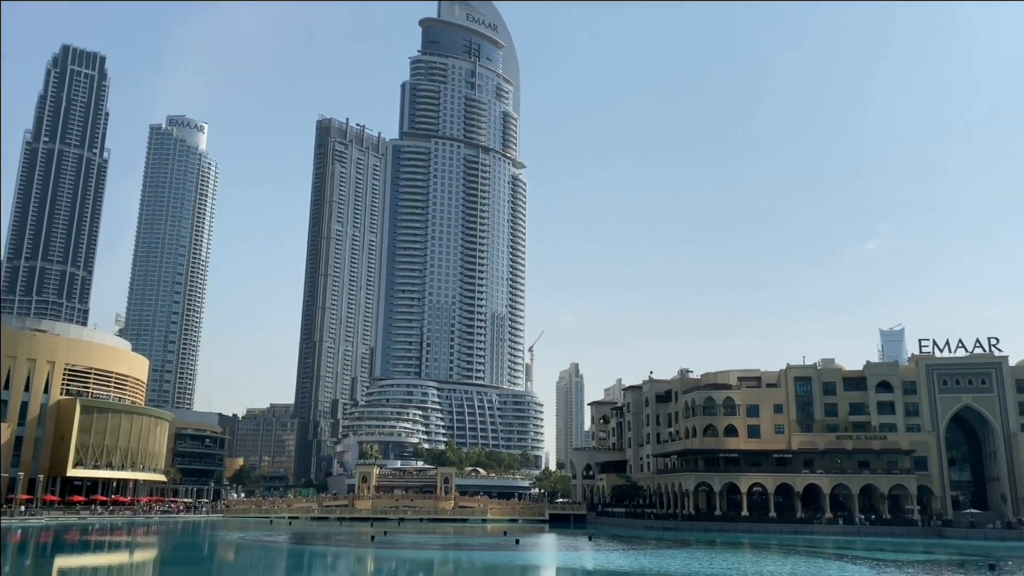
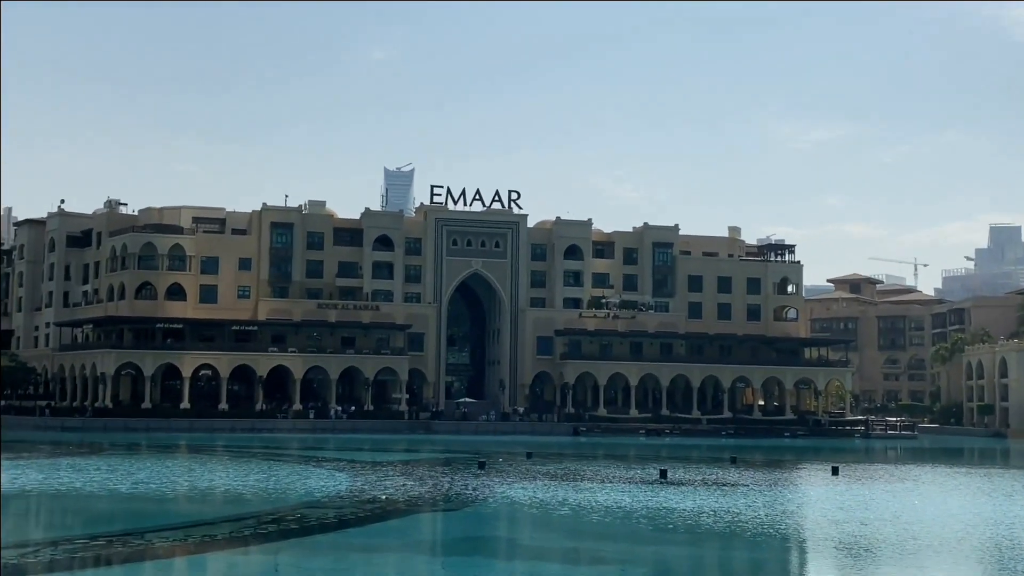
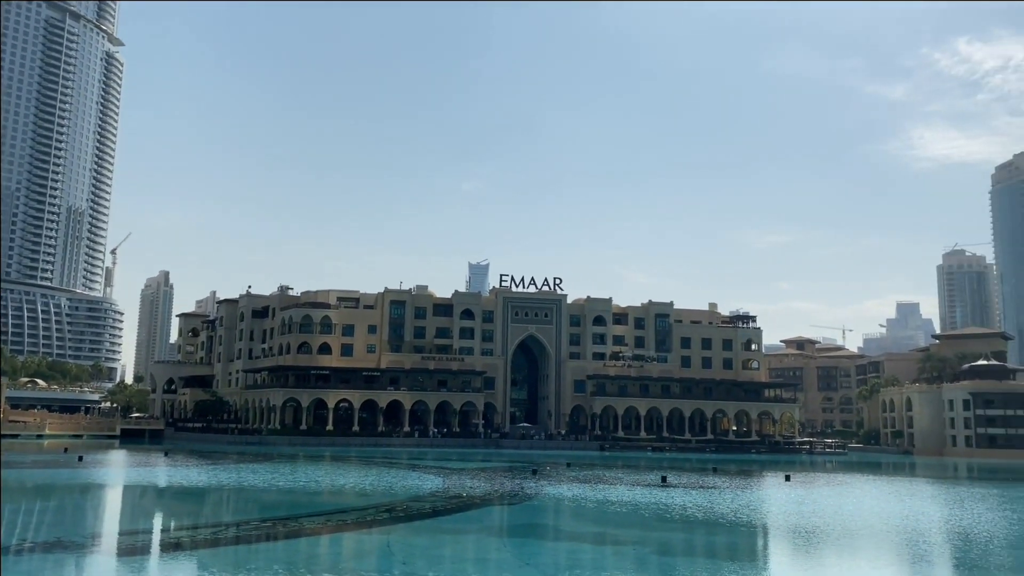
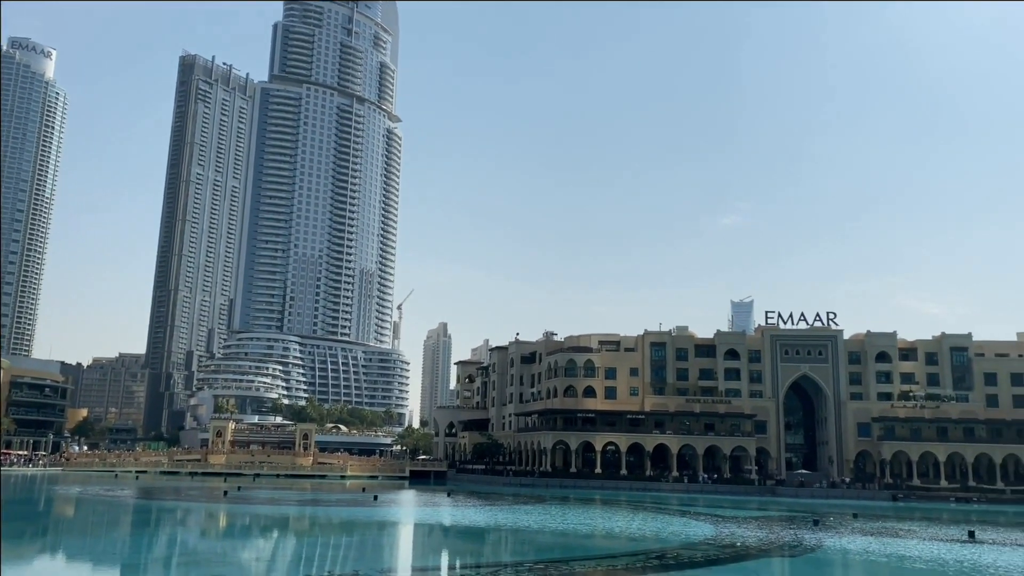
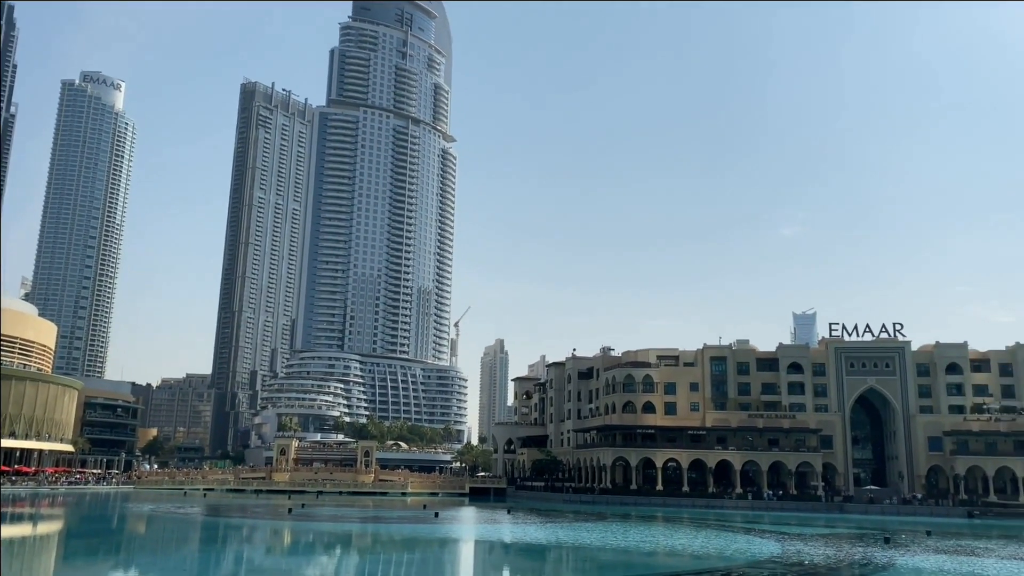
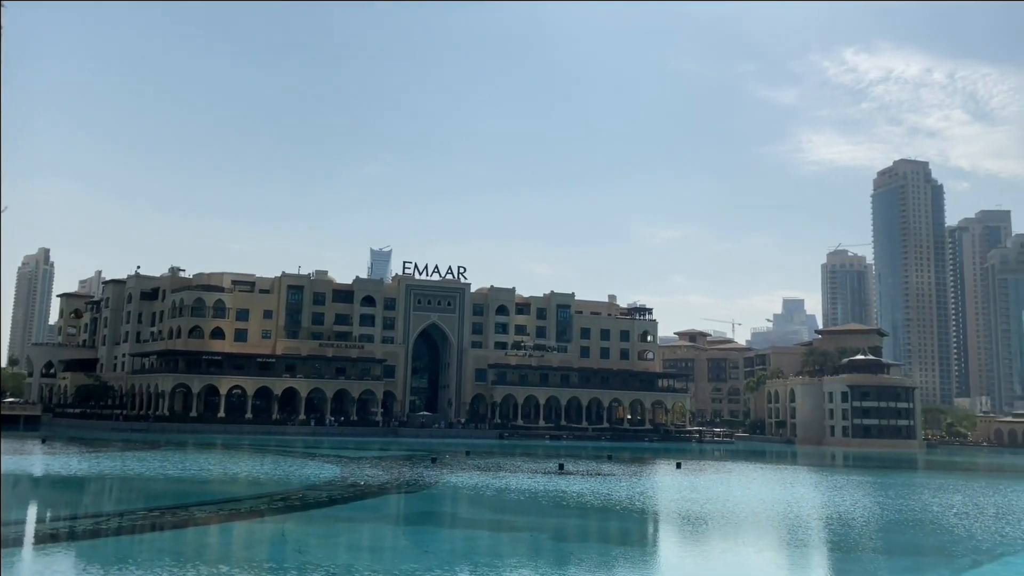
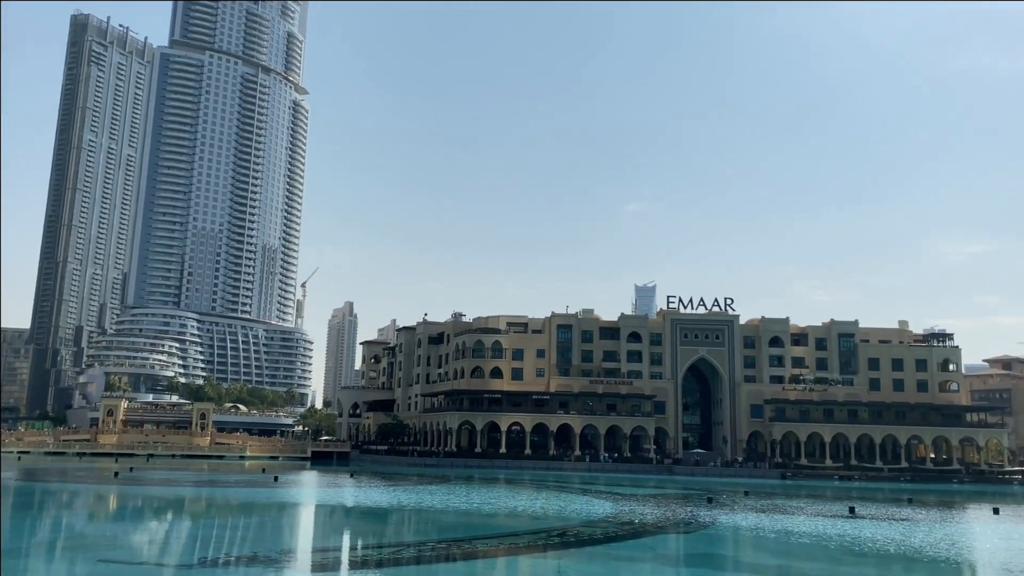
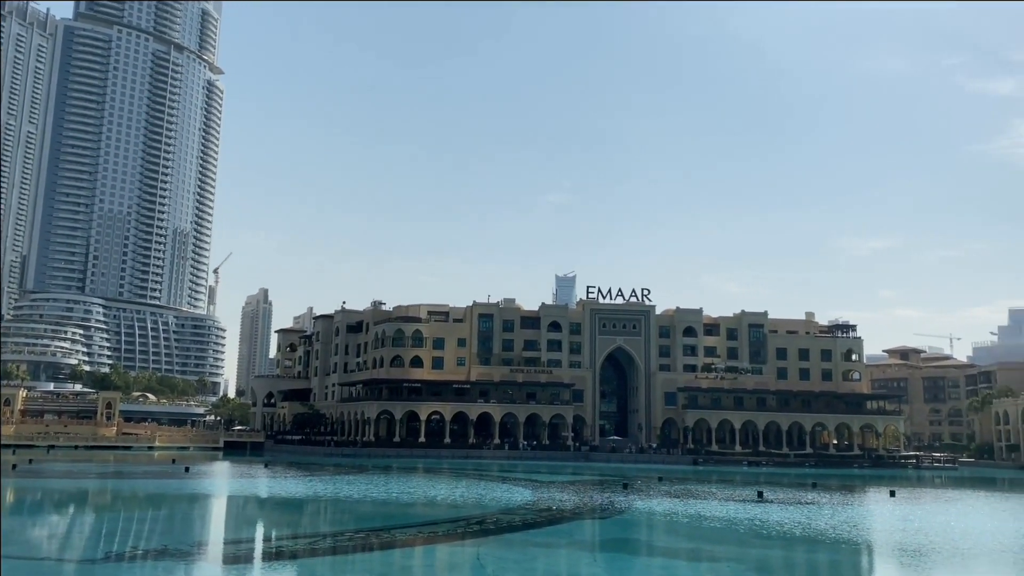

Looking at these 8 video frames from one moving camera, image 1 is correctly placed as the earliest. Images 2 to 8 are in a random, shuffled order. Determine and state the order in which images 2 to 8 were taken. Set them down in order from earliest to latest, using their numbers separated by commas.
5, 4, 7, 8, 3, 6, 2
